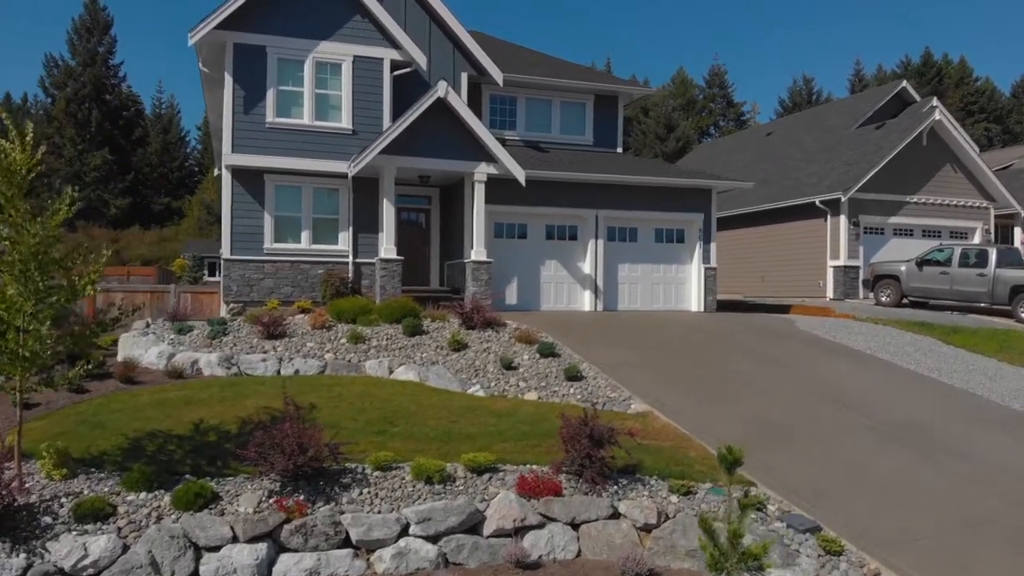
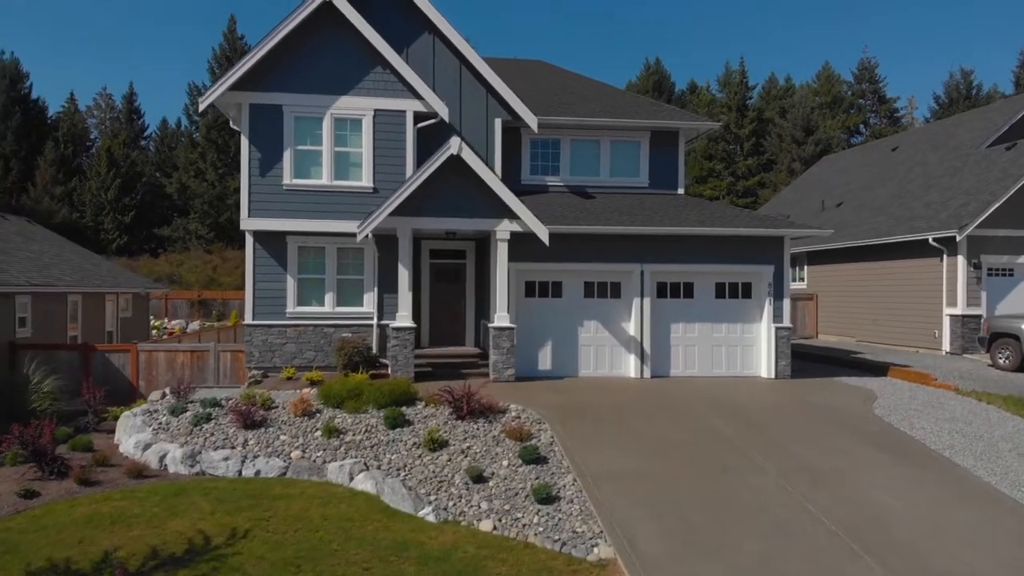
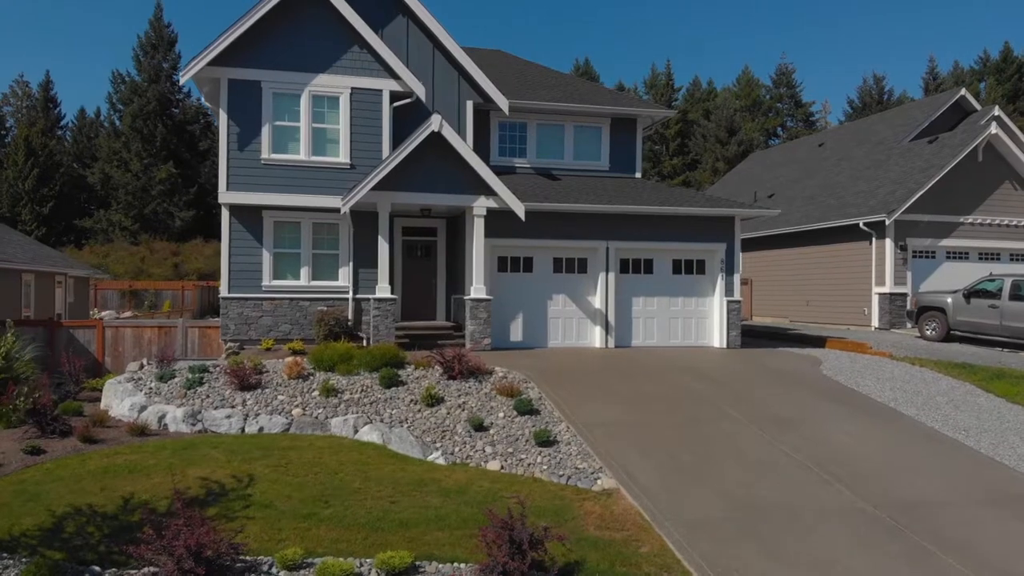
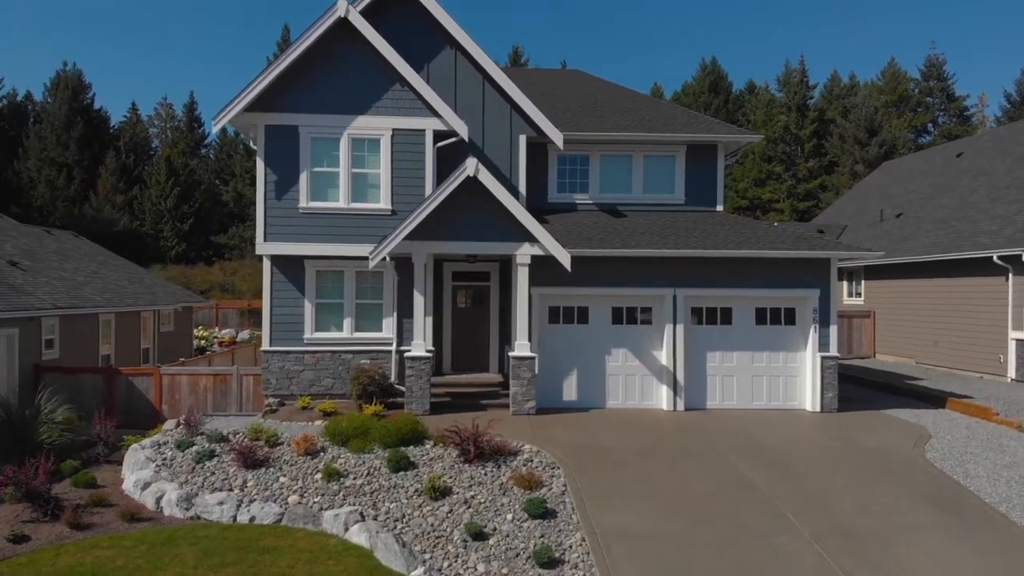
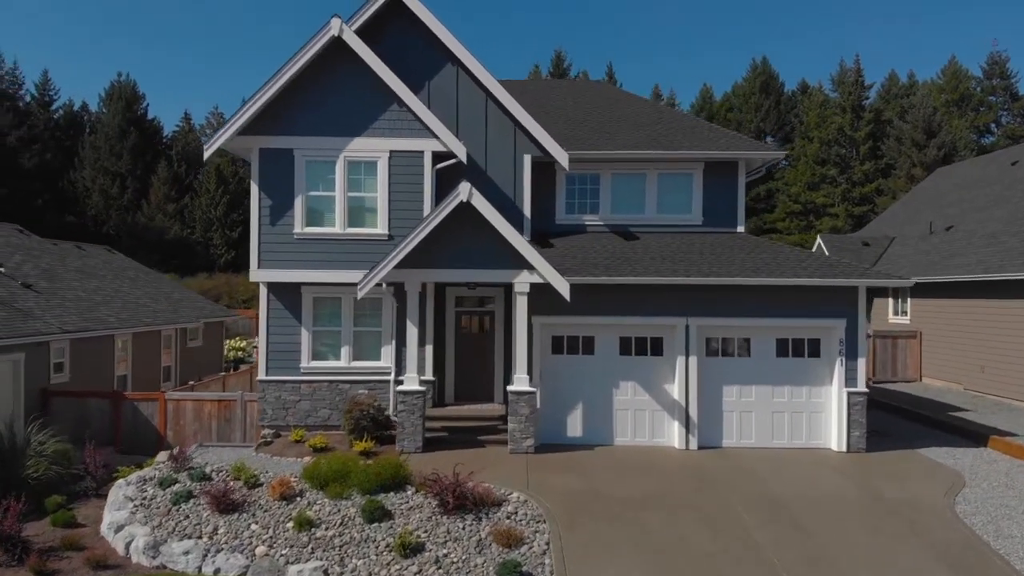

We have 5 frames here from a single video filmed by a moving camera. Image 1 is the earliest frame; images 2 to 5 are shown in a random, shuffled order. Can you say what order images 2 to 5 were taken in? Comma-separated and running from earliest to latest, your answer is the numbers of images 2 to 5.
3, 2, 4, 5
